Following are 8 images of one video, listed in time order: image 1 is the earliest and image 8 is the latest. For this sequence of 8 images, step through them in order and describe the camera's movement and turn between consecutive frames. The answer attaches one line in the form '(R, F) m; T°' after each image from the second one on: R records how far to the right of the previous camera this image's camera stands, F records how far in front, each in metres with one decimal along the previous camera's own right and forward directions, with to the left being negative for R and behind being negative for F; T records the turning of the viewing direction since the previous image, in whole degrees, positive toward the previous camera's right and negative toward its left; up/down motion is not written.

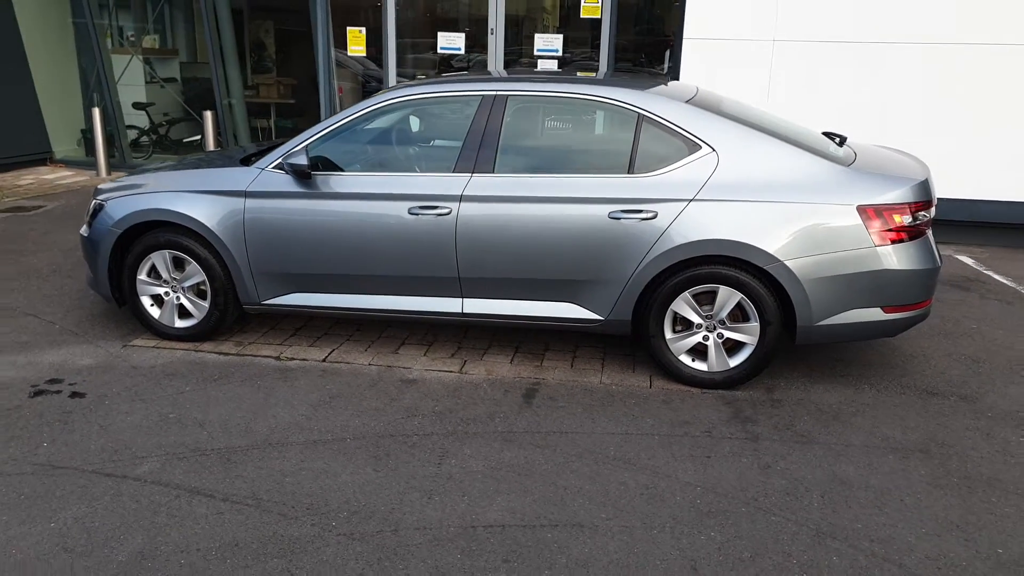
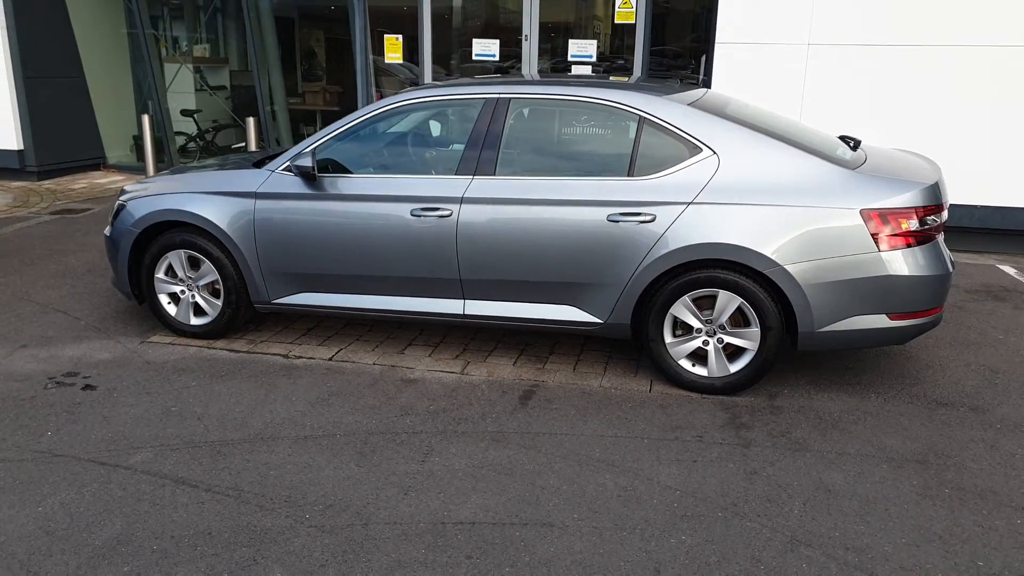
(+0.3, 0.0) m; -4°
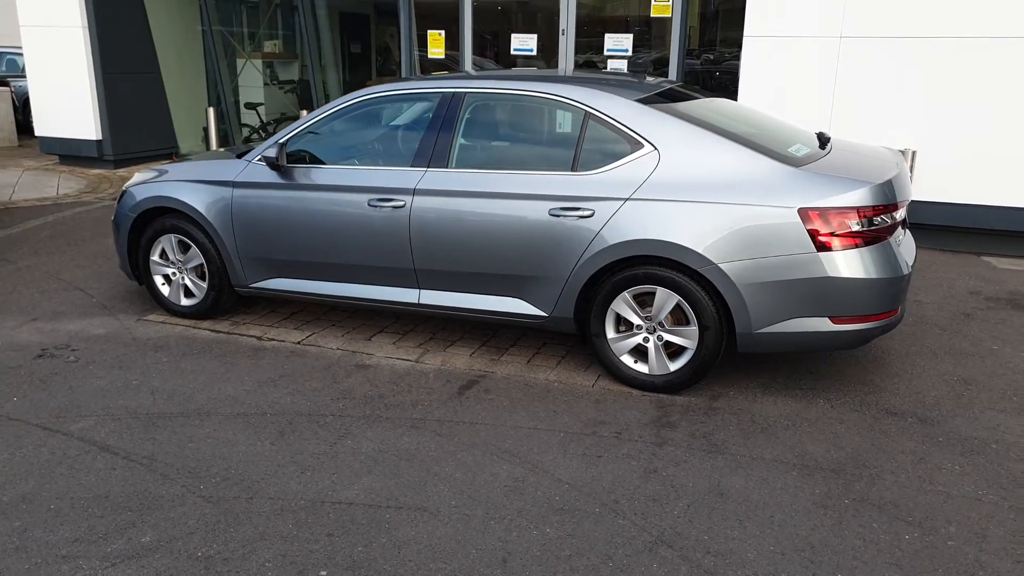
(+0.9, 0.0) m; -7°
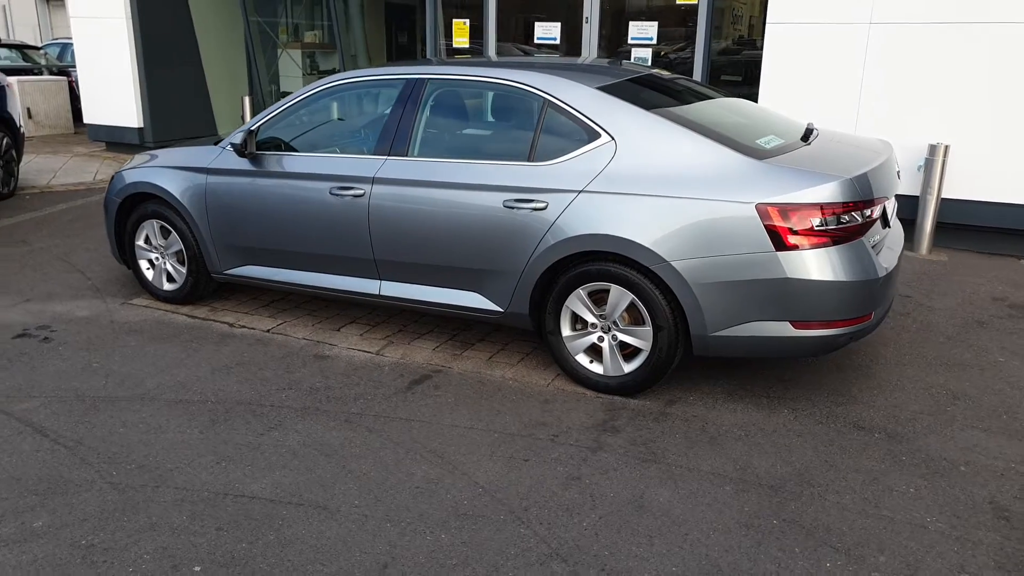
(+0.6, +0.2) m; -5°
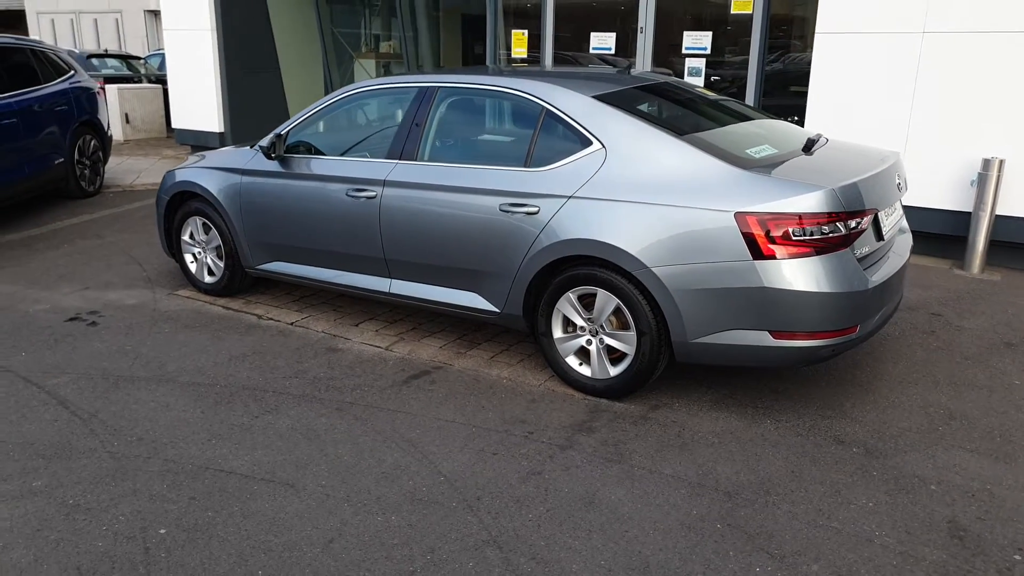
(+0.5, -0.1) m; -6°
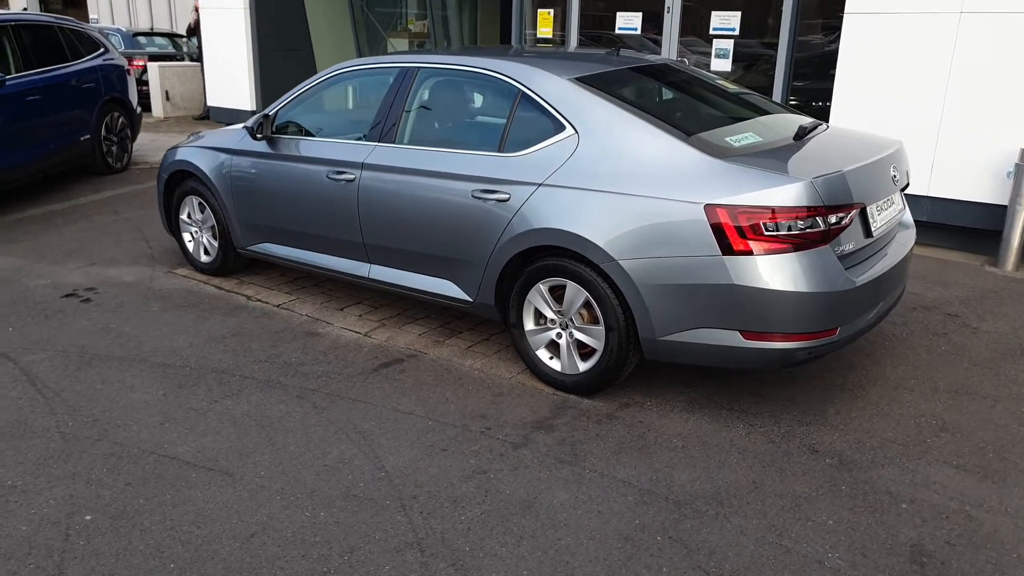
(+0.4, +0.2) m; -4°
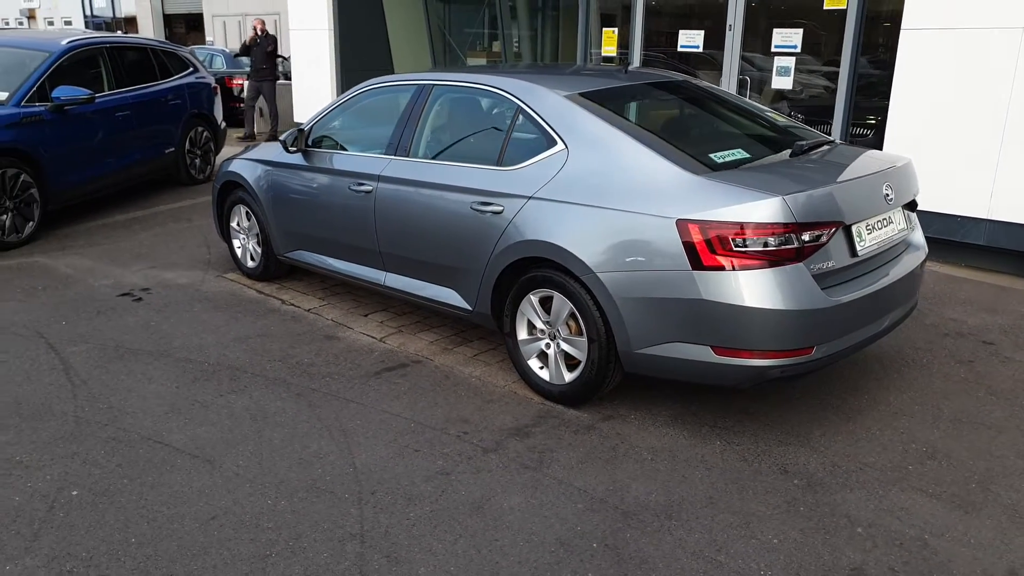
(+0.5, -0.1) m; -7°
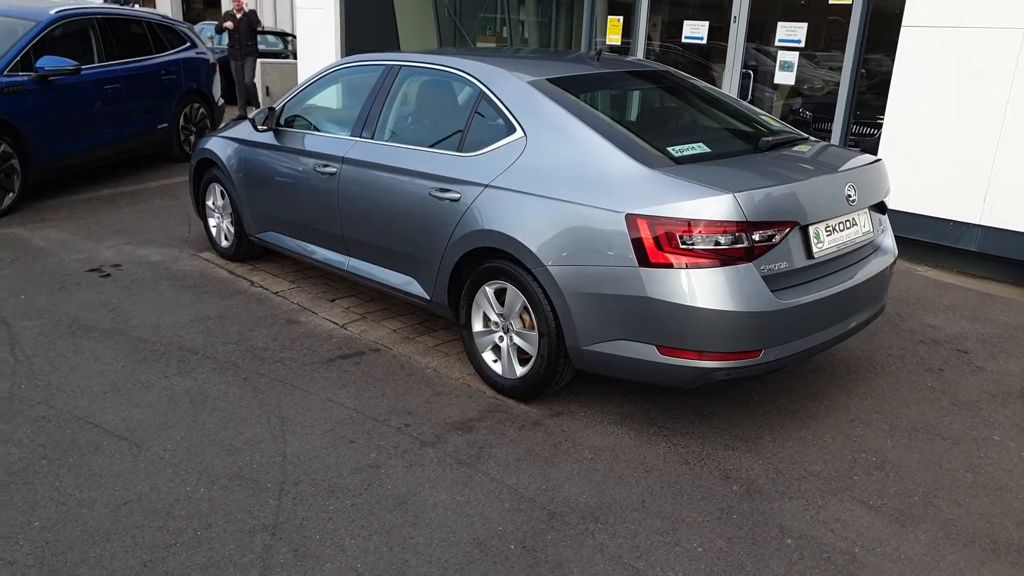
(+0.3, +0.1) m; -1°
